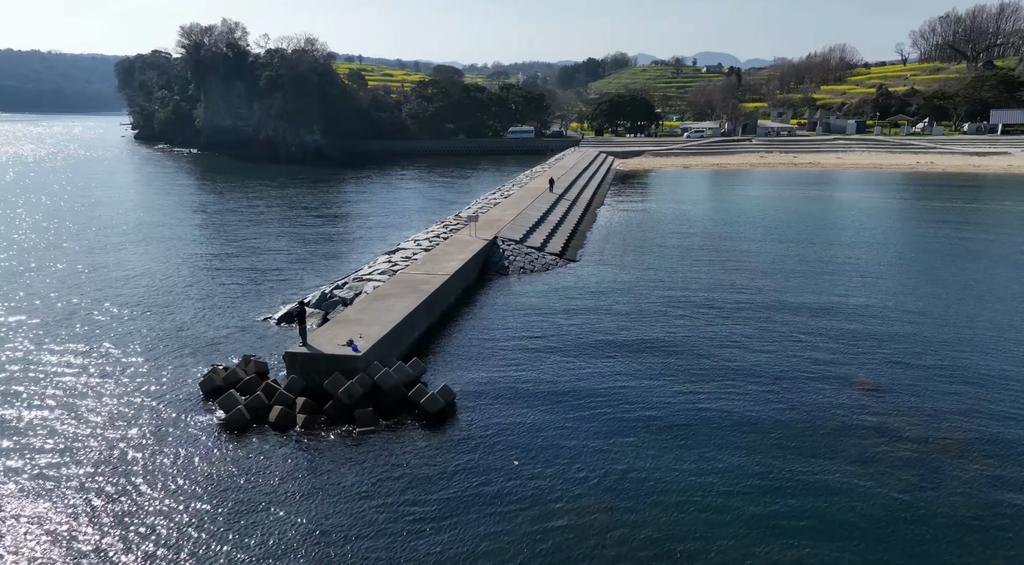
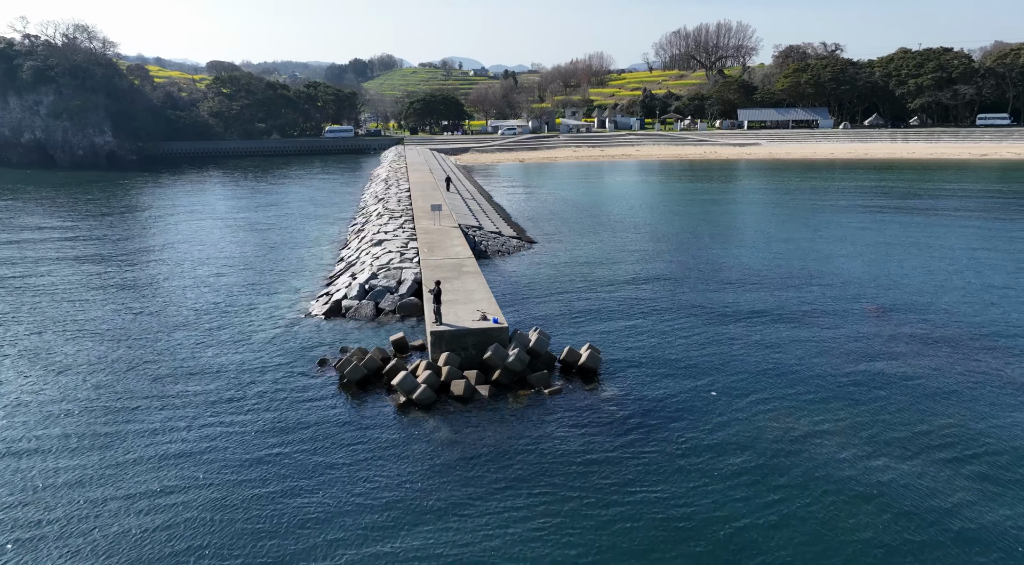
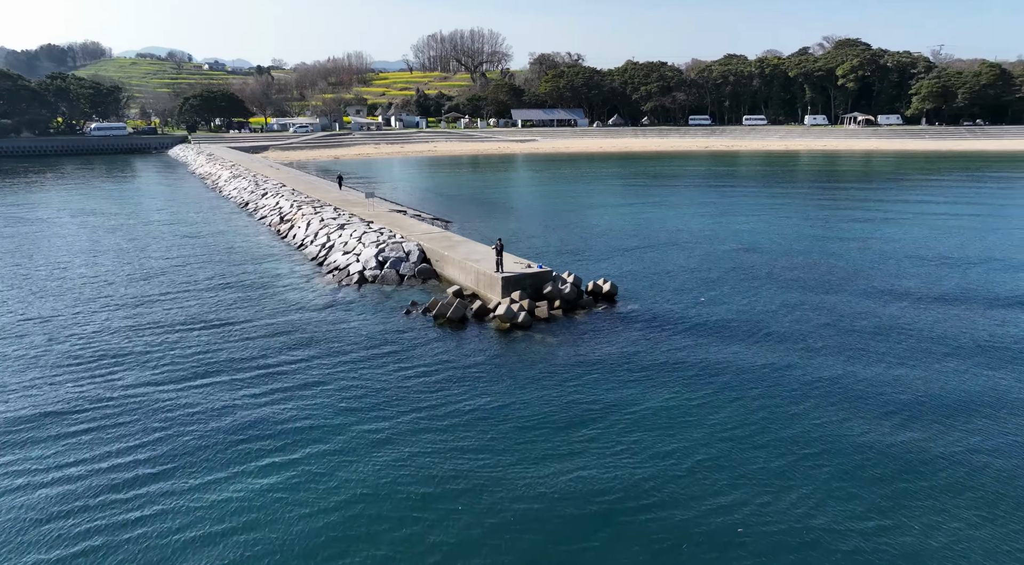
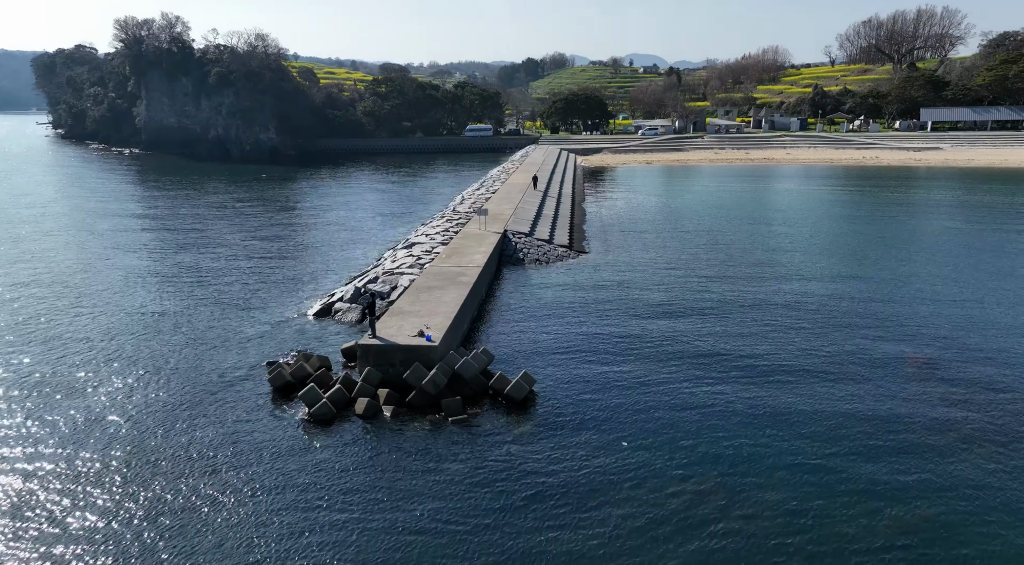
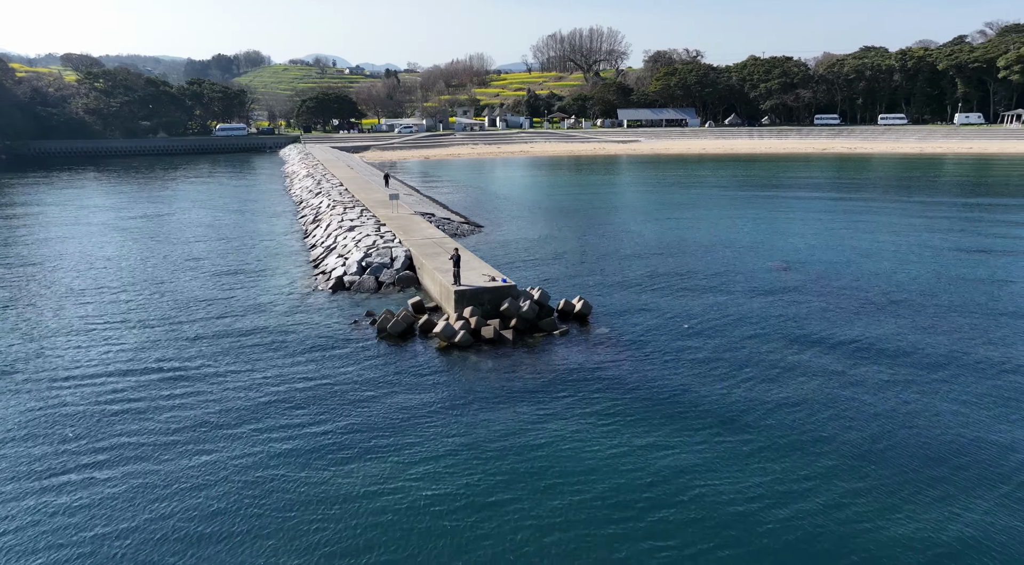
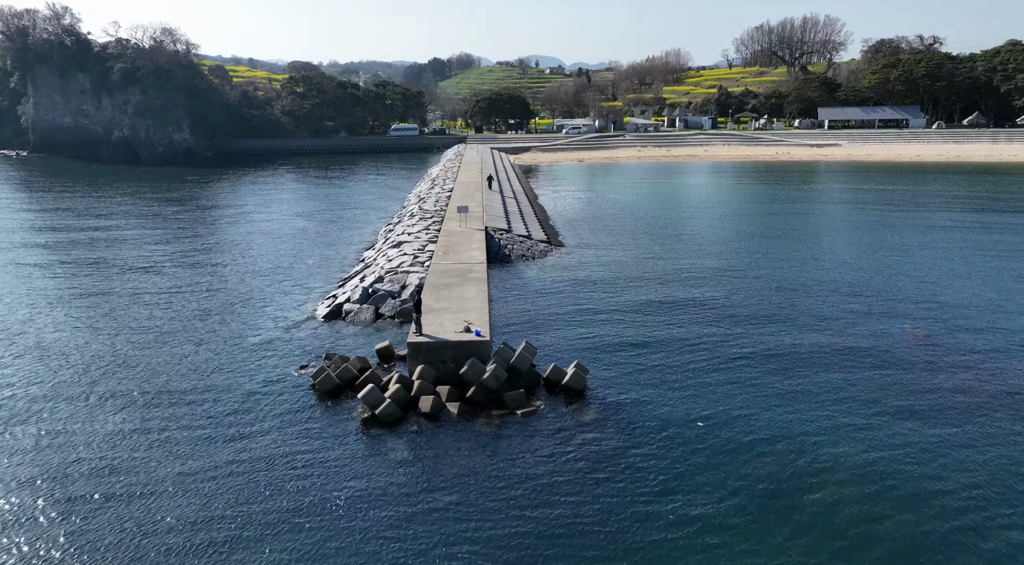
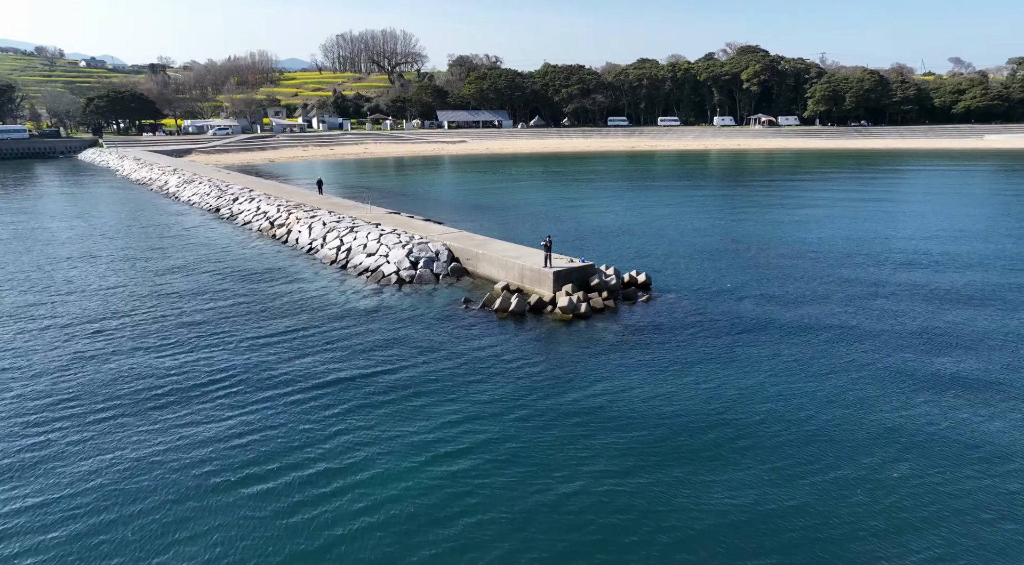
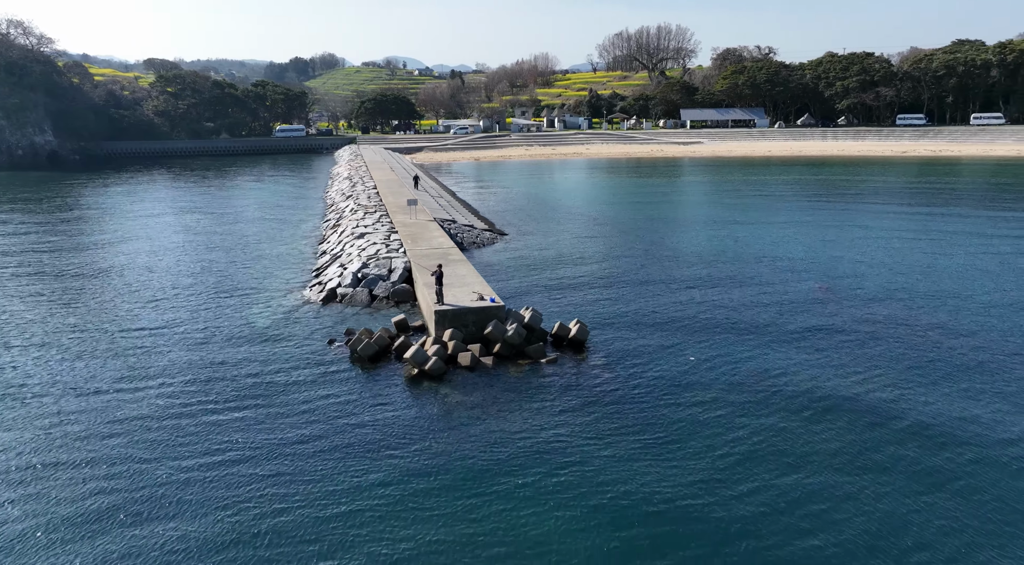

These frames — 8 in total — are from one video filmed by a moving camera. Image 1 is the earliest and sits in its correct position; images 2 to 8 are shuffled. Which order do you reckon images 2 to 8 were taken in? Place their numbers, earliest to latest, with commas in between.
4, 6, 2, 8, 5, 3, 7
